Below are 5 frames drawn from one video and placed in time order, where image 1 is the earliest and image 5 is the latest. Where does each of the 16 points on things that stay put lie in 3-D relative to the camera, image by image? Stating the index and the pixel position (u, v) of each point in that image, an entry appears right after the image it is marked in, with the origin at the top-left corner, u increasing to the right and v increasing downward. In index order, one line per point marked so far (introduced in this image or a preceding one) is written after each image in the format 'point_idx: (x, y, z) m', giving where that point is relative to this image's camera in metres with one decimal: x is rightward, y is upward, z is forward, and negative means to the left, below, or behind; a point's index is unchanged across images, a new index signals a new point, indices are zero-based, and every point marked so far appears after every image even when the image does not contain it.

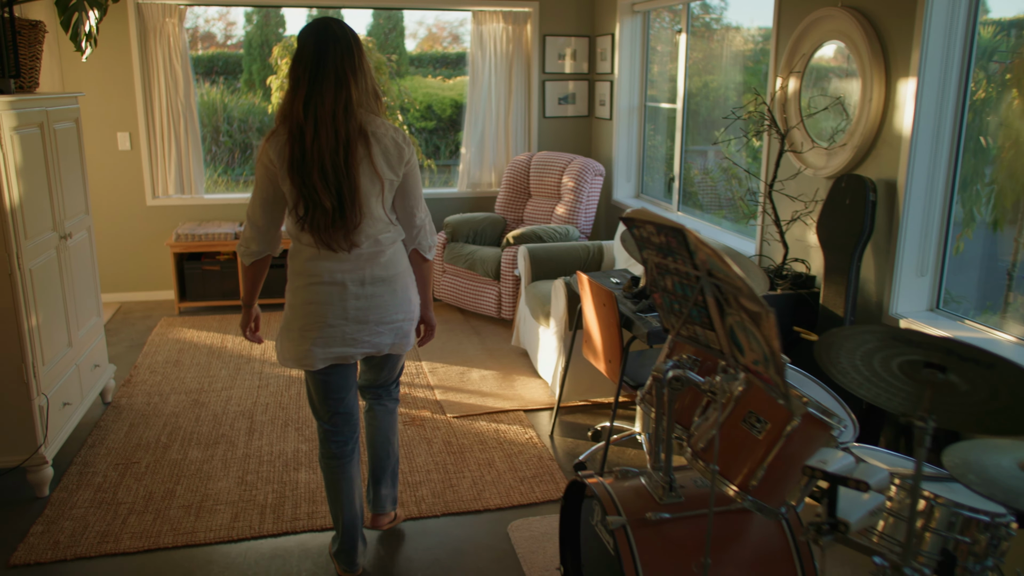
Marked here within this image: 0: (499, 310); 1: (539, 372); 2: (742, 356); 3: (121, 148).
0: (-0.1, -0.1, +4.5) m
1: (+0.1, -0.4, +3.7) m
2: (+0.4, -0.1, +1.4) m
3: (-2.2, +0.8, +4.9) m
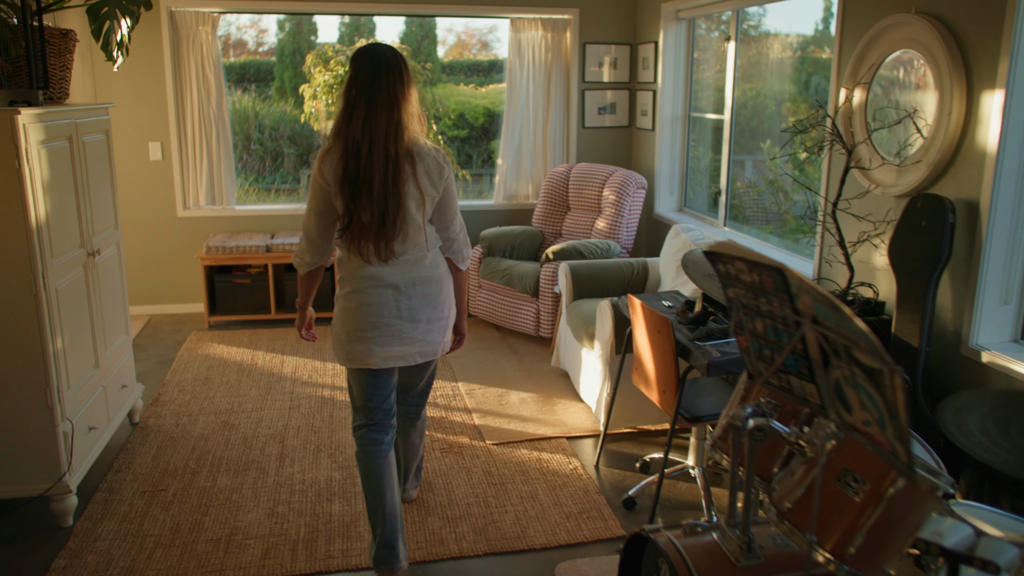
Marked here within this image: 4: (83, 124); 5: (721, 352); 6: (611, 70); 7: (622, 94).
0: (+0.1, -0.2, +4.3) m
1: (+0.3, -0.4, +3.6) m
2: (+0.5, -0.2, +1.2) m
3: (-2.0, +0.7, +4.8) m
4: (-1.4, +0.5, +2.8) m
5: (+0.6, -0.2, +2.4) m
6: (+0.6, +1.3, +5.2) m
7: (+0.7, +1.2, +5.2) m
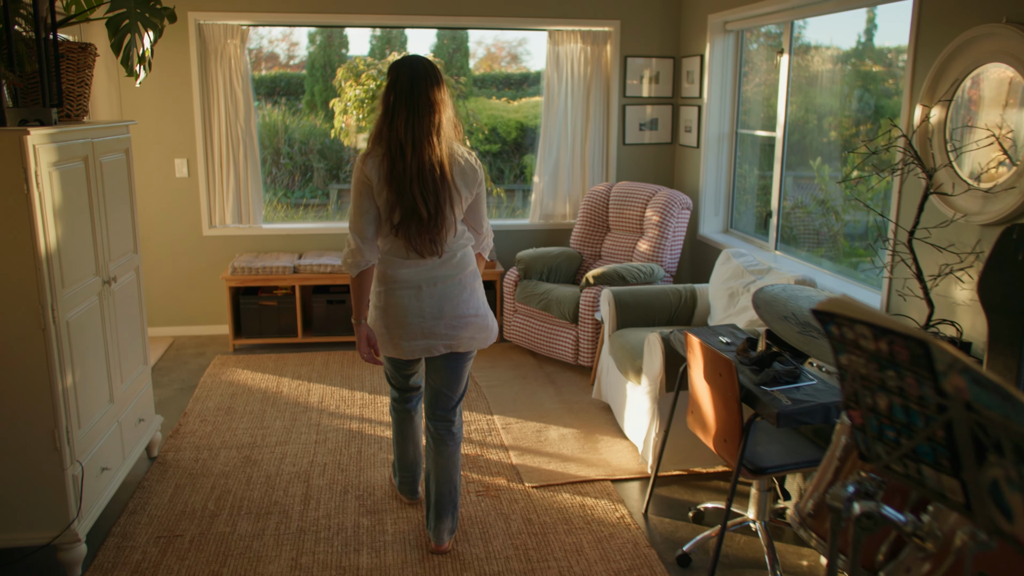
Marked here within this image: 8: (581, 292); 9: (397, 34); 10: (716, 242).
0: (+0.3, -0.3, +4.1) m
1: (+0.4, -0.6, +3.3) m
2: (+0.5, -0.3, +1.0) m
3: (-1.8, +0.6, +4.7) m
4: (-1.3, +0.4, +2.6) m
5: (+0.7, -0.3, +2.1) m
6: (+0.8, +1.2, +5.0) m
7: (+0.9, +1.0, +5.0) m
8: (+0.3, 0.0, +4.1) m
9: (-0.7, +1.4, +4.8) m
10: (+1.1, +0.2, +4.5) m
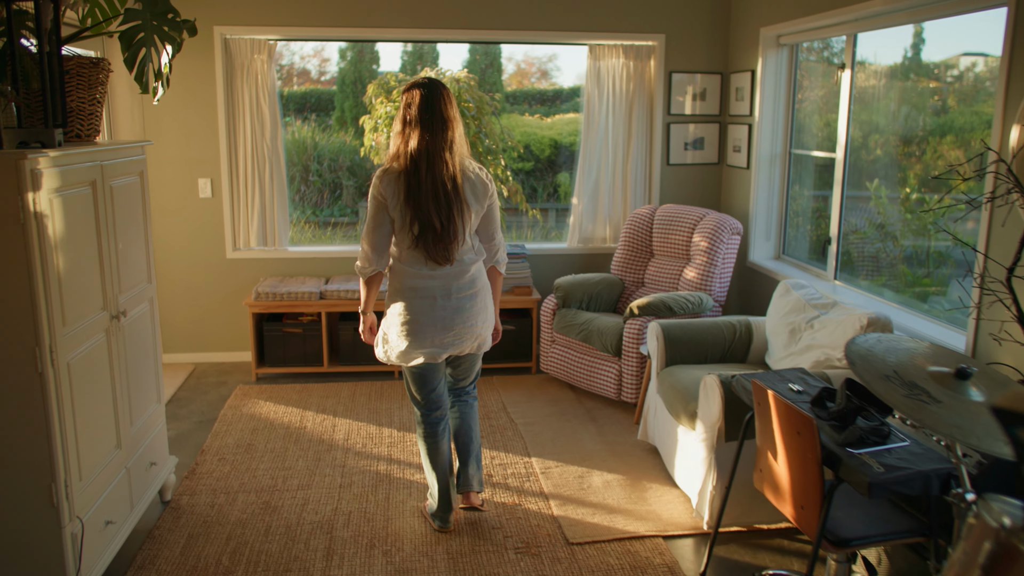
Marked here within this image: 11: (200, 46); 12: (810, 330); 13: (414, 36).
0: (+0.5, -0.5, +3.8) m
1: (+0.6, -0.7, +3.1) m
2: (+0.6, -0.3, +0.7) m
3: (-1.6, +0.5, +4.5) m
4: (-1.1, +0.3, +2.4) m
5: (+0.8, -0.4, +1.9) m
6: (+1.0, +1.0, +4.7) m
7: (+1.1, +0.9, +4.8) m
8: (+0.5, -0.2, +3.8) m
9: (-0.5, +1.3, +4.6) m
10: (+1.3, +0.1, +4.2) m
11: (-1.6, +1.2, +4.4) m
12: (+1.0, -0.1, +3.0) m
13: (-0.5, +1.3, +4.5) m
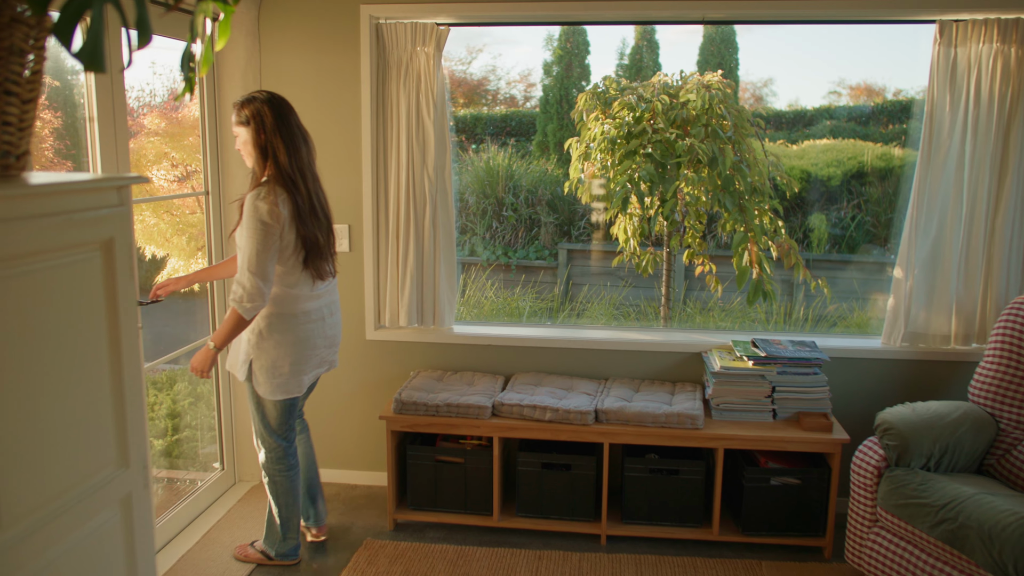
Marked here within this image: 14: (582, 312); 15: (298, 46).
0: (+1.2, -0.9, +2.0) m
1: (+1.1, -1.1, +1.2) m
2: (+0.6, -0.6, -1.1) m
3: (-0.6, +0.1, +3.2) m
4: (-0.6, +0.1, +1.0) m
5: (+1.1, -0.7, 0.0) m
6: (+2.0, +0.6, +2.8) m
7: (+2.1, +0.4, +2.8) m
8: (+1.2, -0.6, +2.0) m
9: (+0.5, +0.9, +3.0) m
10: (+2.1, -0.4, +2.2) m
11: (-0.6, +0.9, +3.0) m
12: (+1.6, -0.5, +1.1) m
13: (+0.5, +0.9, +3.0) m
14: (+0.3, -0.1, +3.3) m
15: (-0.8, +0.9, +3.1) m
